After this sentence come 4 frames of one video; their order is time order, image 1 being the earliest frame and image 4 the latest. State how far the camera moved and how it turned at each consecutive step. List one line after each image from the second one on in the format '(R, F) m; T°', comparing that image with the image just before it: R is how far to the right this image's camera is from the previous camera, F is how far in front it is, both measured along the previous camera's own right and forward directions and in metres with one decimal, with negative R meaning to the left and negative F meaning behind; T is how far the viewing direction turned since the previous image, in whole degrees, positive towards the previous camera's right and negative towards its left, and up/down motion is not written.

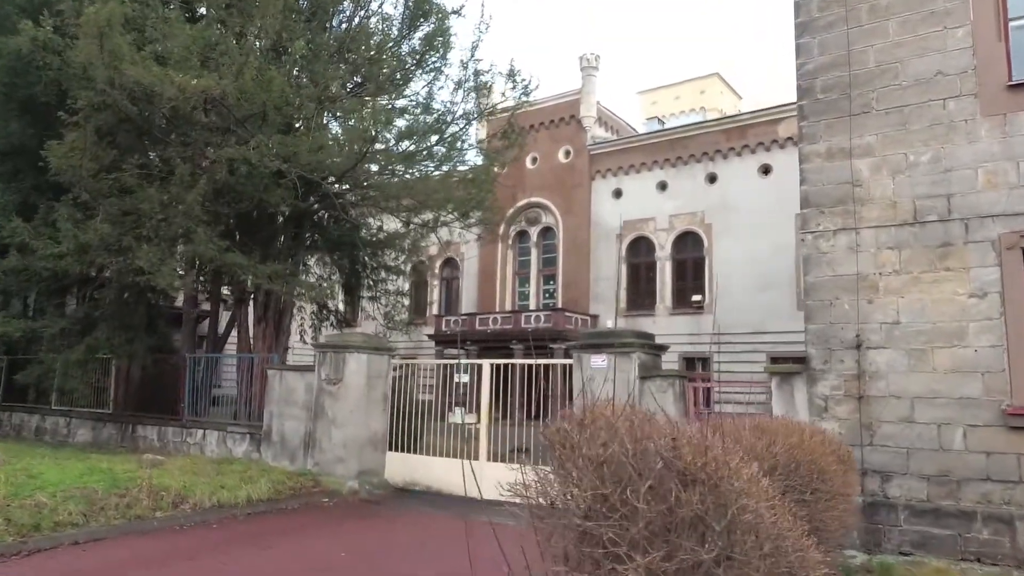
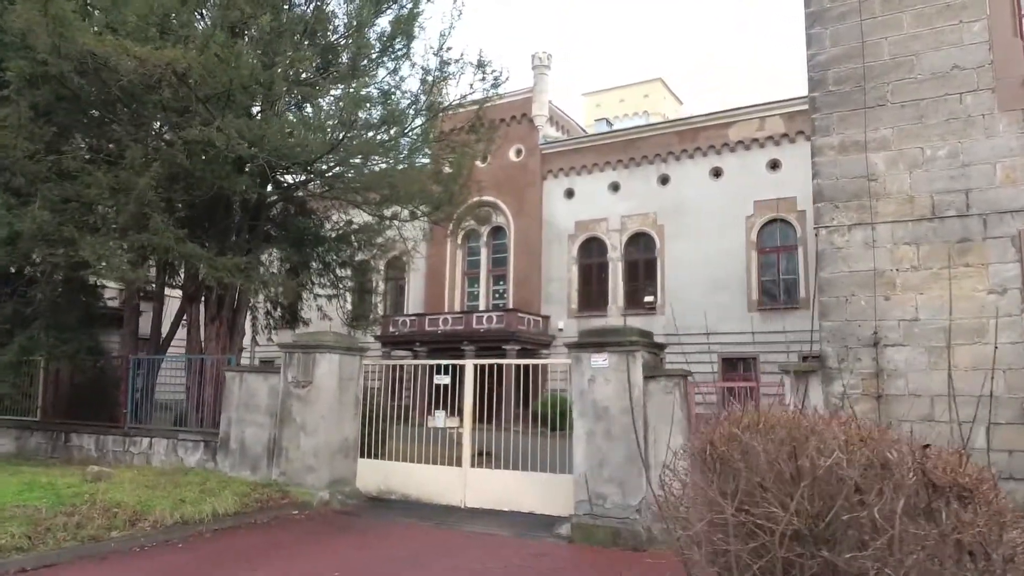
(-0.7, +0.5) m; +5°
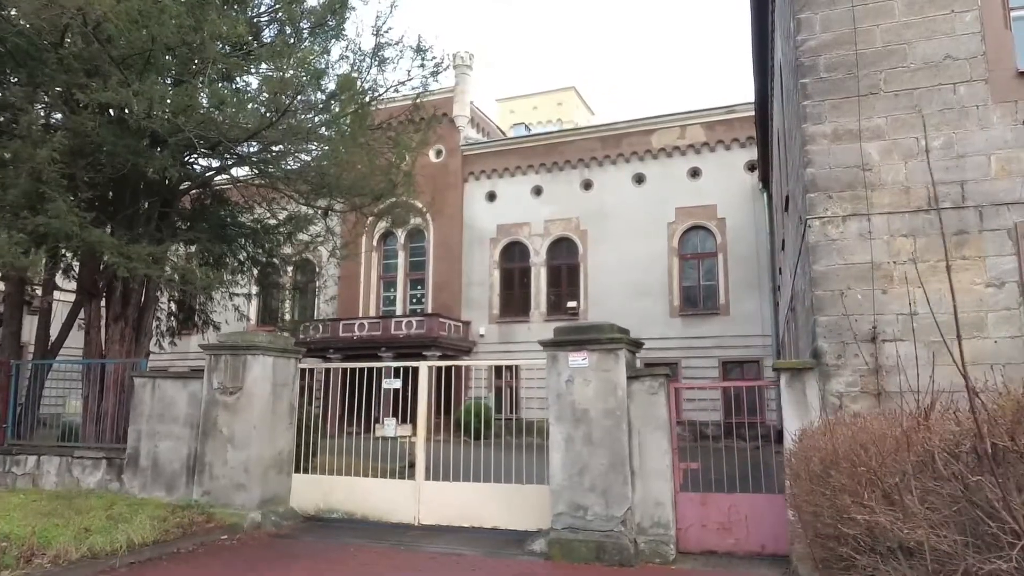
(-0.7, +0.7) m; +8°
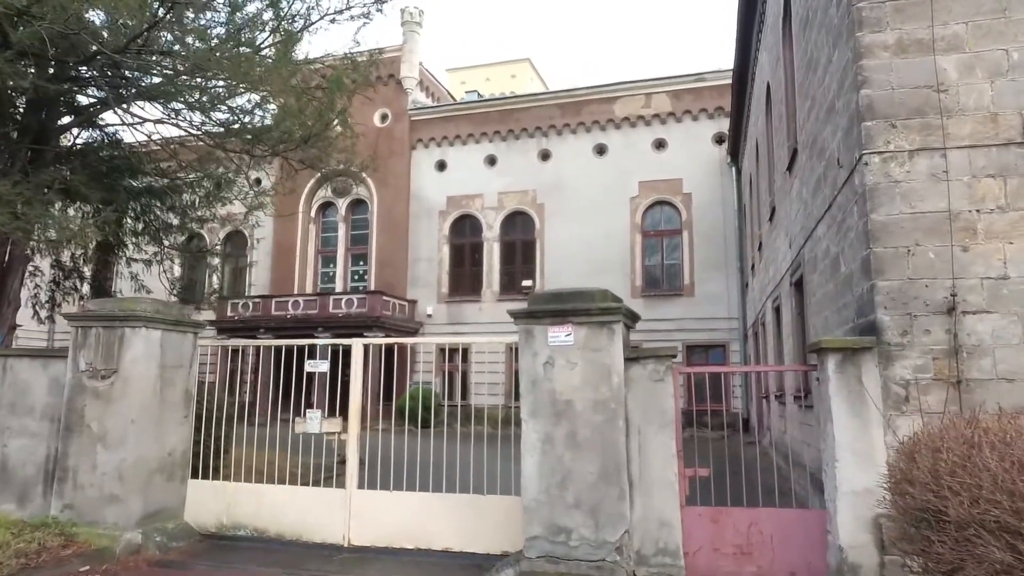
(-0.1, +1.7) m; +4°
